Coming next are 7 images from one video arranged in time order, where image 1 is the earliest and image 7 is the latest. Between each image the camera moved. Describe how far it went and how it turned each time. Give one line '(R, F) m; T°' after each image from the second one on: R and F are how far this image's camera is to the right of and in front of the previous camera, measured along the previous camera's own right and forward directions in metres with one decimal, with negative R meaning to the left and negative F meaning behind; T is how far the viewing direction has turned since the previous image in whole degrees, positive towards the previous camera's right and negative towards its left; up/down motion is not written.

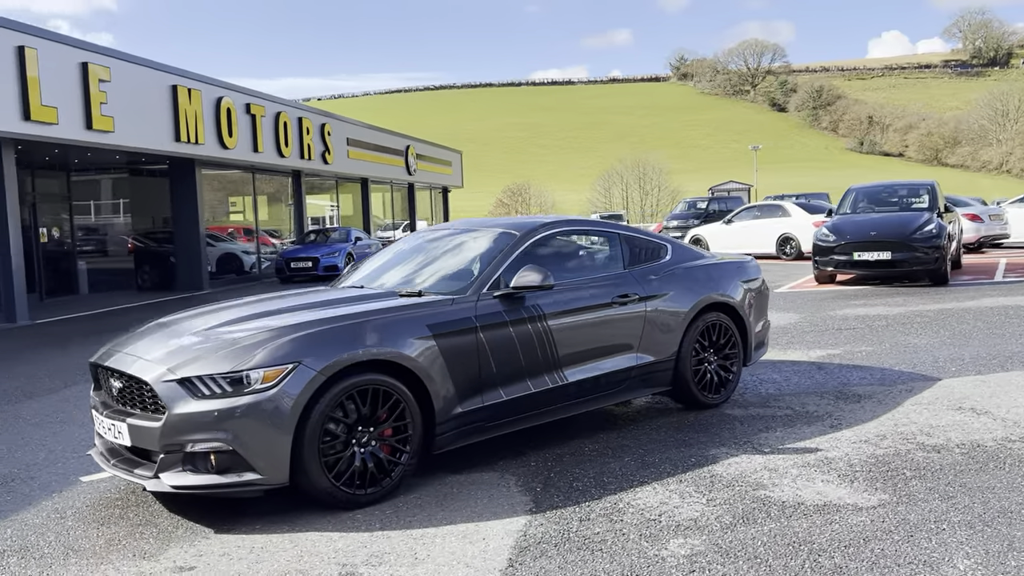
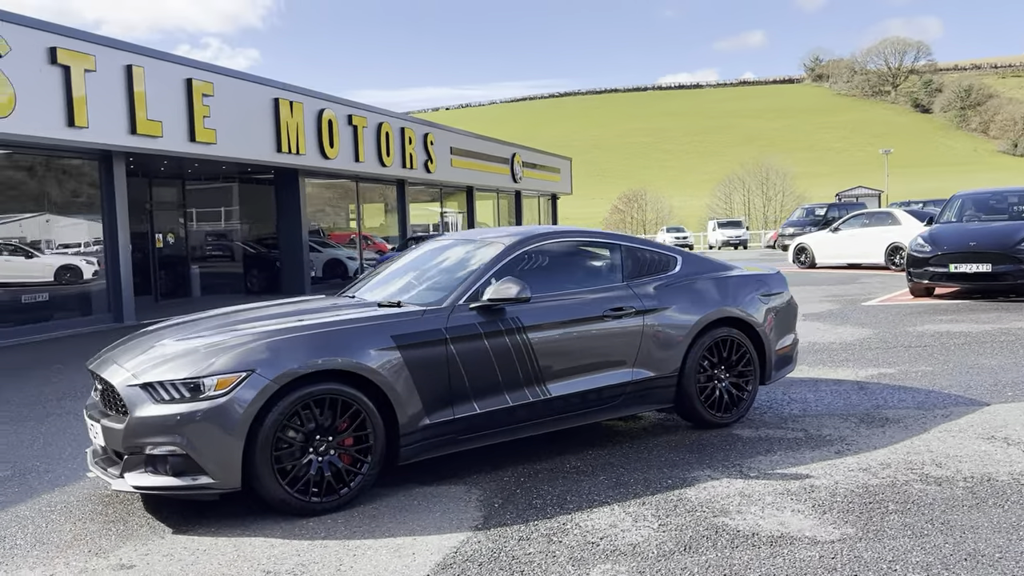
(+0.8, +0.1) m; -8°
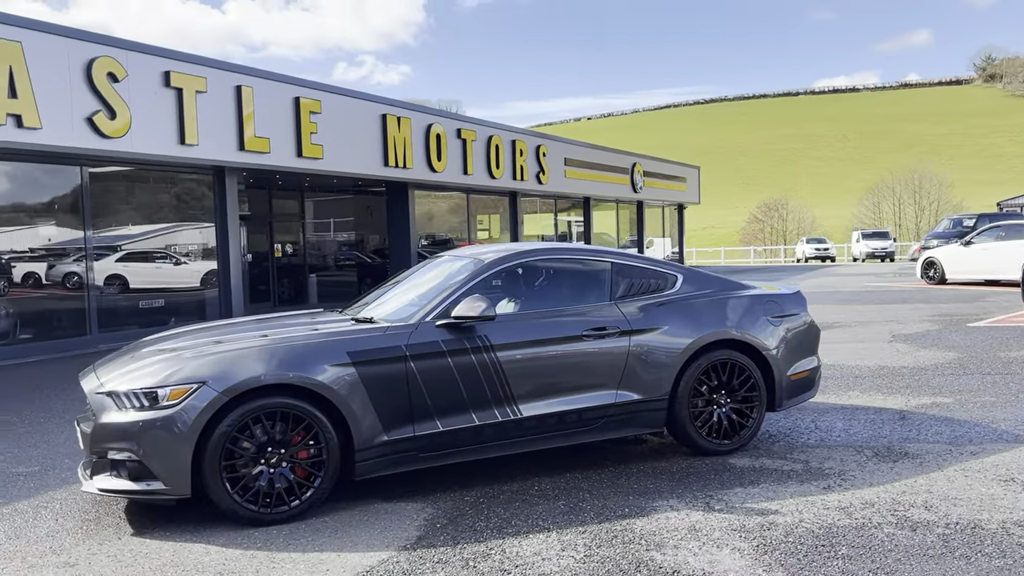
(+1.0, +0.1) m; -9°
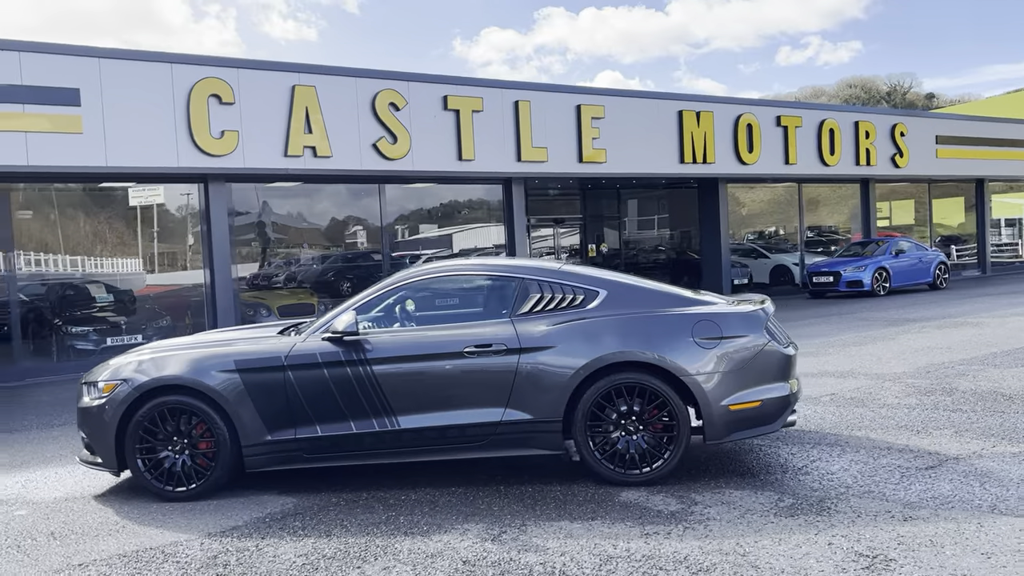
(+3.1, +0.7) m; -28°
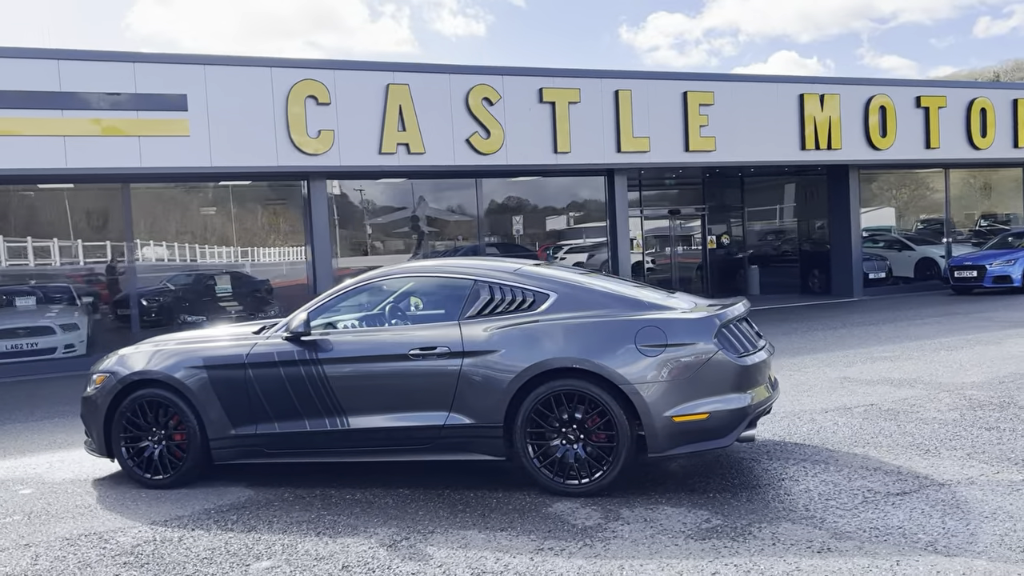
(+1.3, +0.2) m; -11°
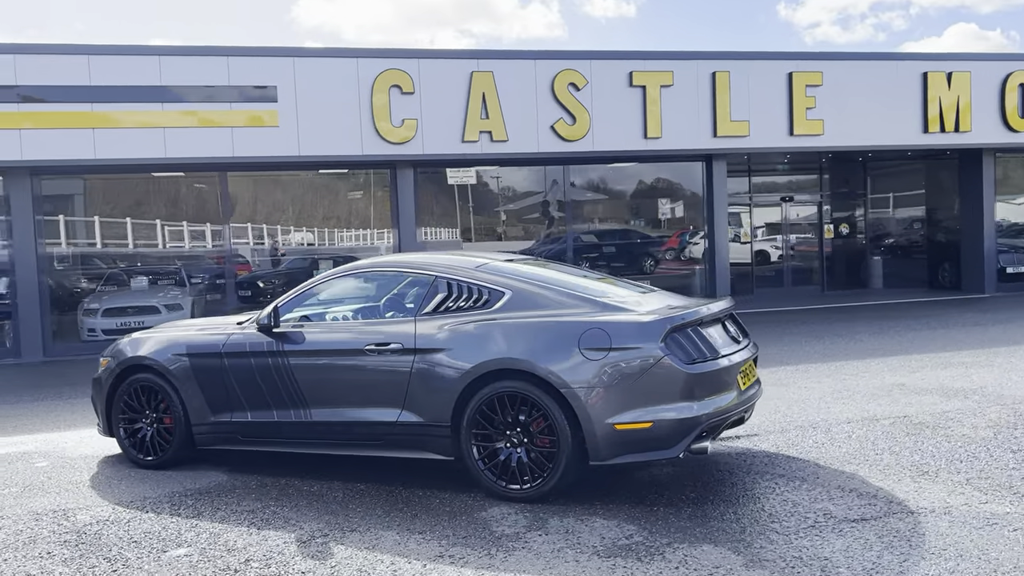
(+1.1, +0.2) m; -9°
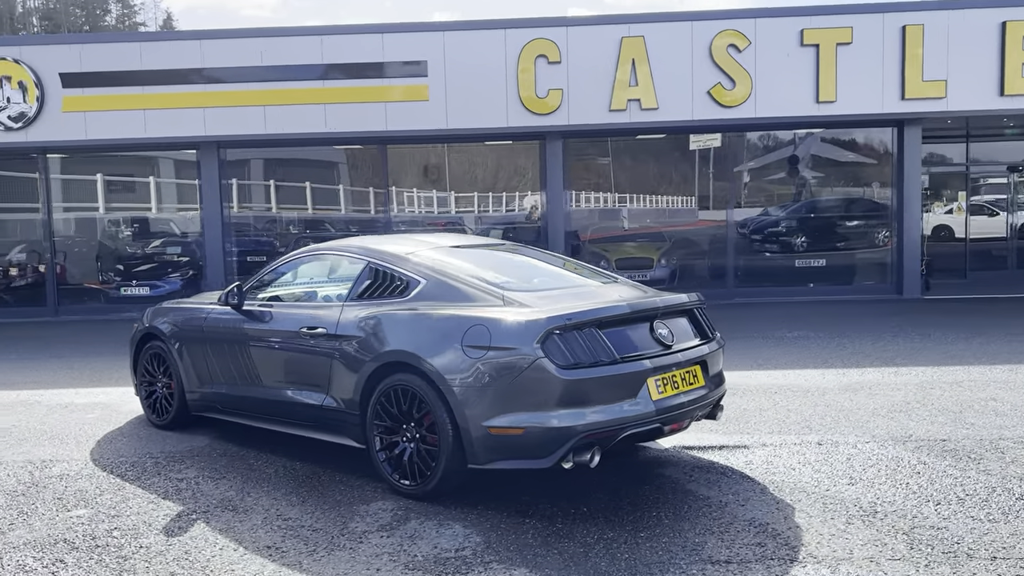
(+1.8, +0.5) m; -17°
